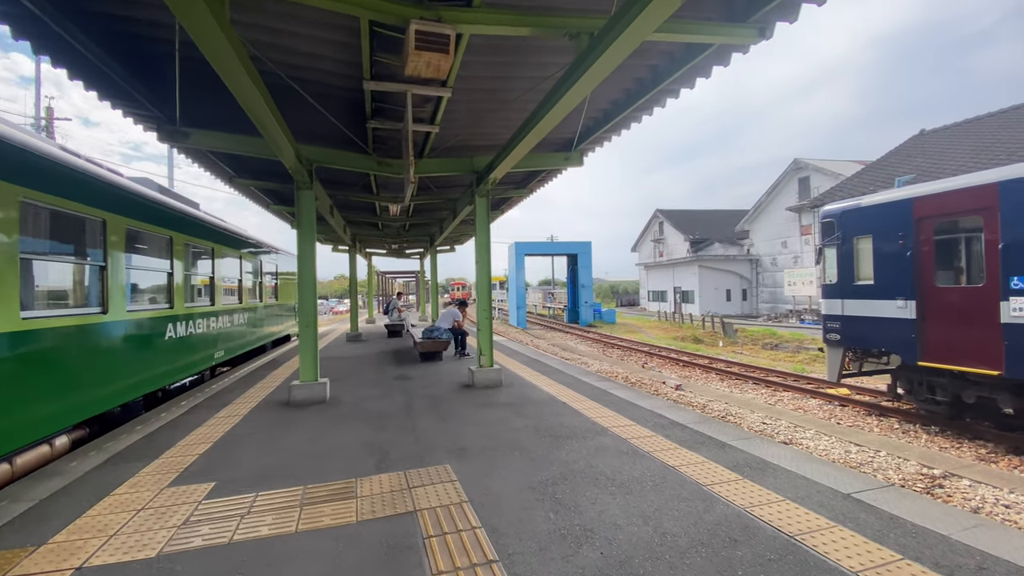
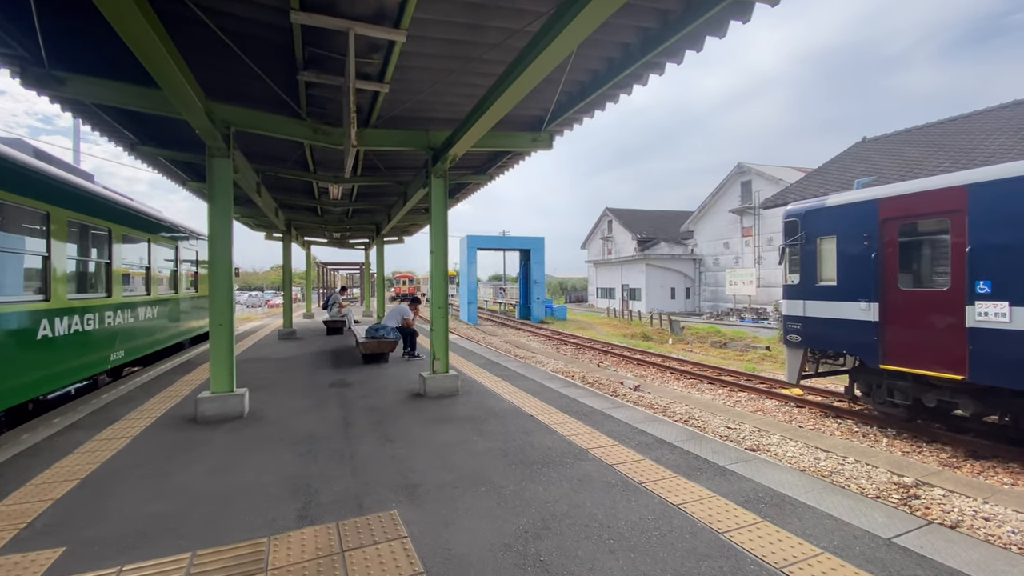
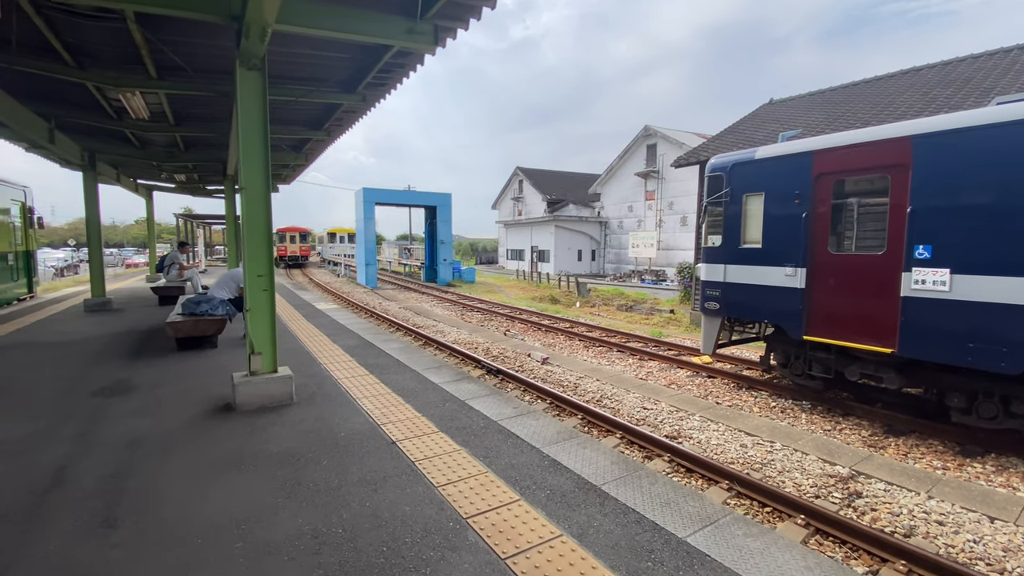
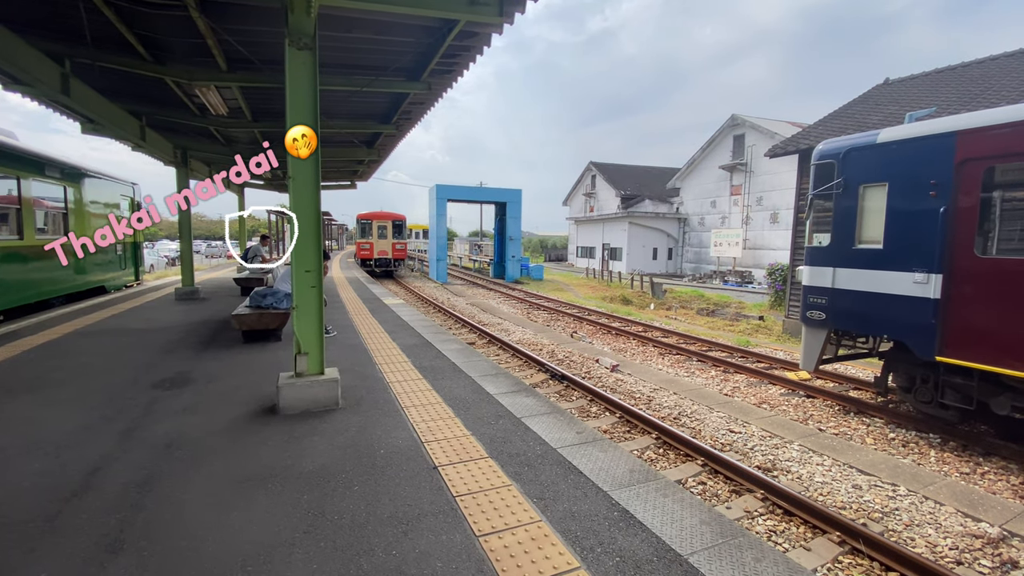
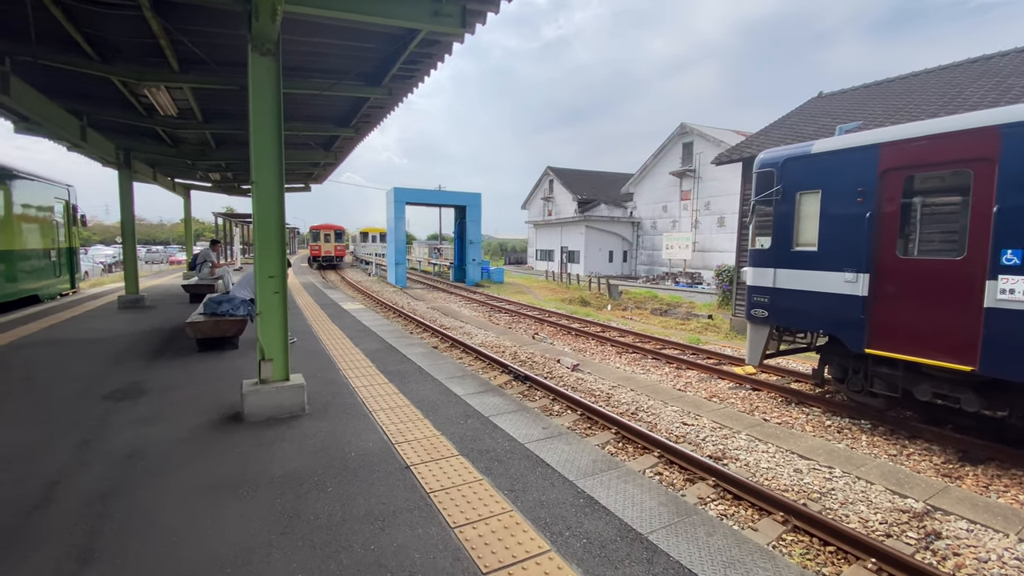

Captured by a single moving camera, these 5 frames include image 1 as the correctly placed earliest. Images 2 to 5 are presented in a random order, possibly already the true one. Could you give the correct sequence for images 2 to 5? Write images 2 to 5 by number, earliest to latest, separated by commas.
2, 3, 5, 4
